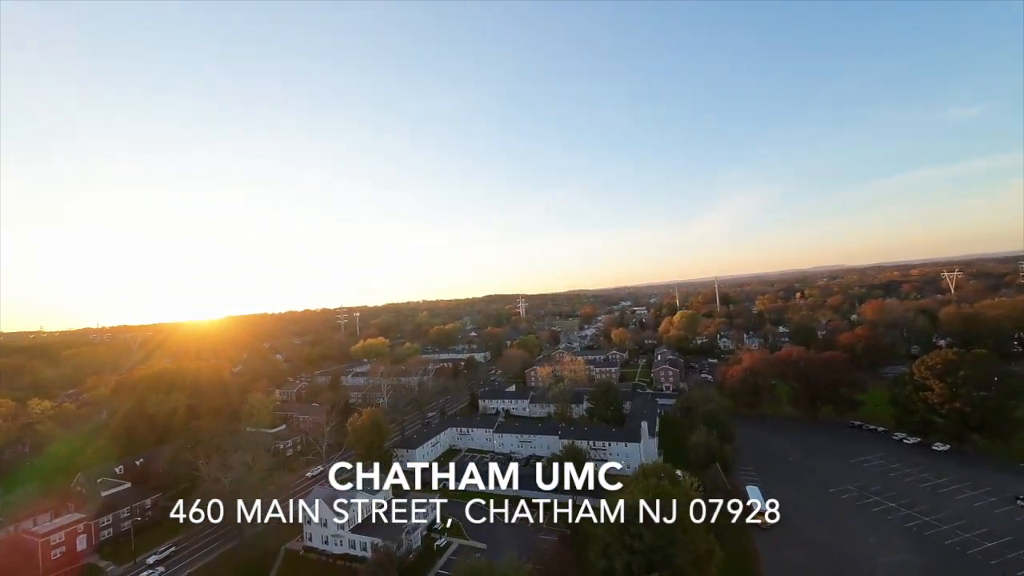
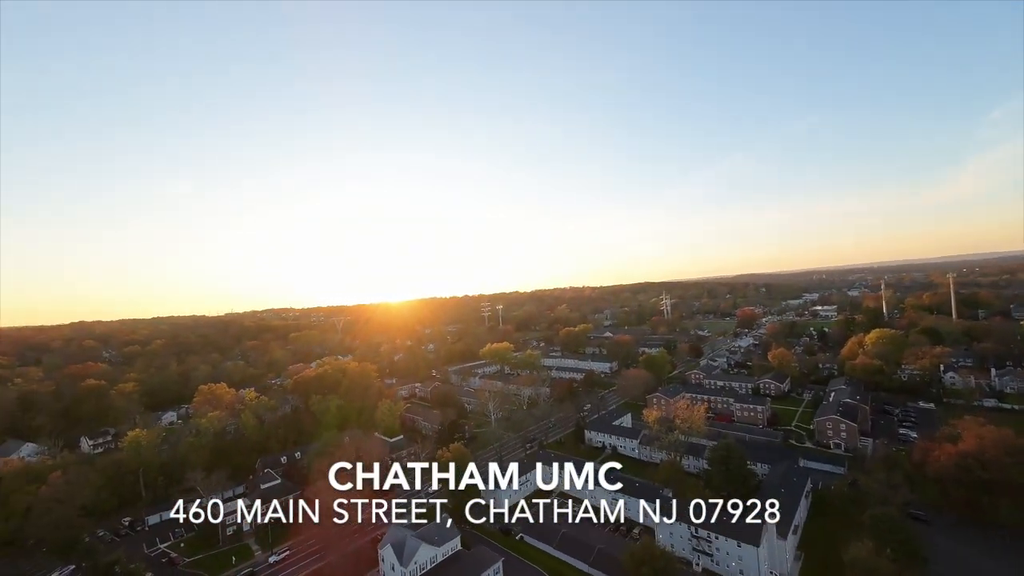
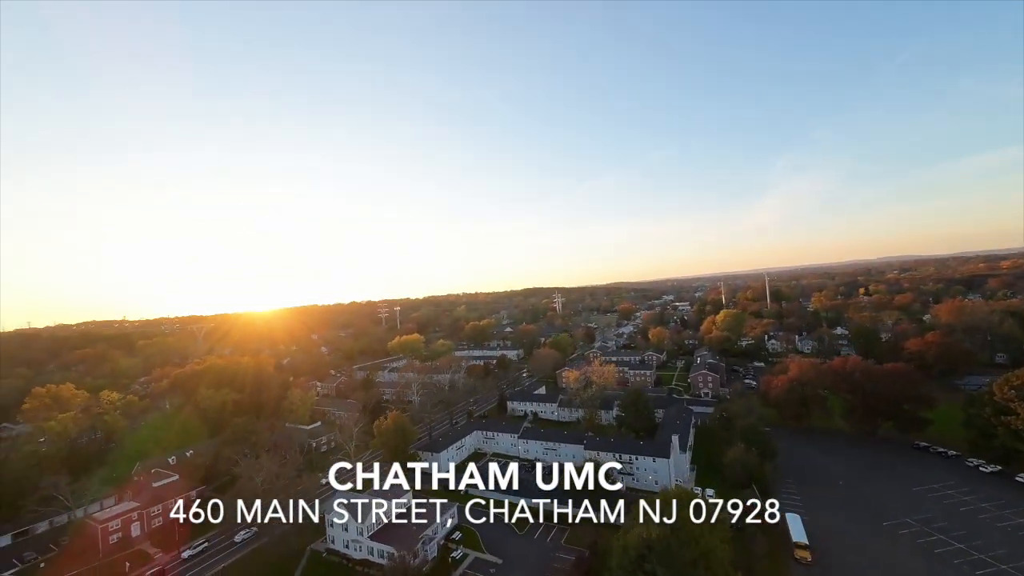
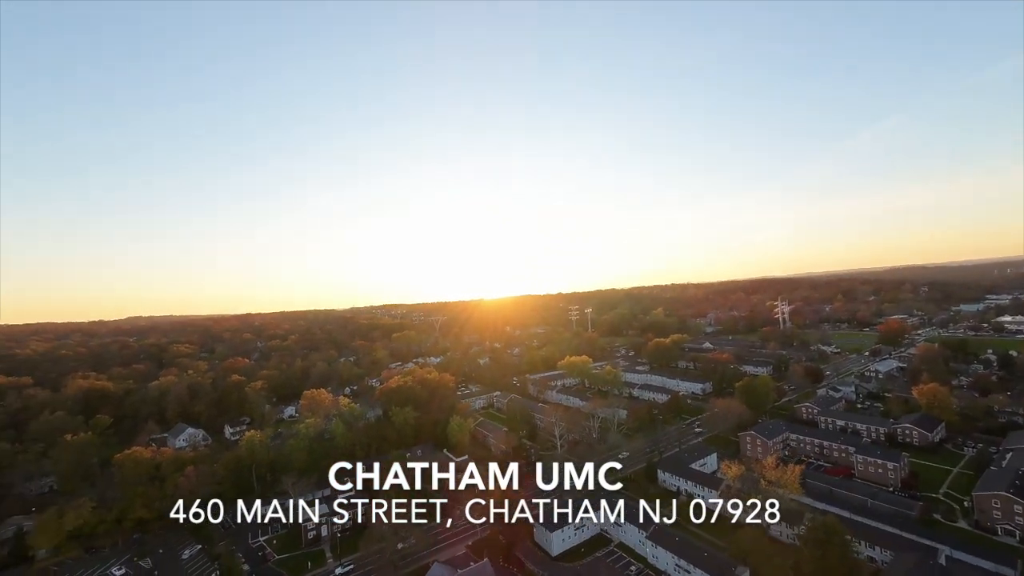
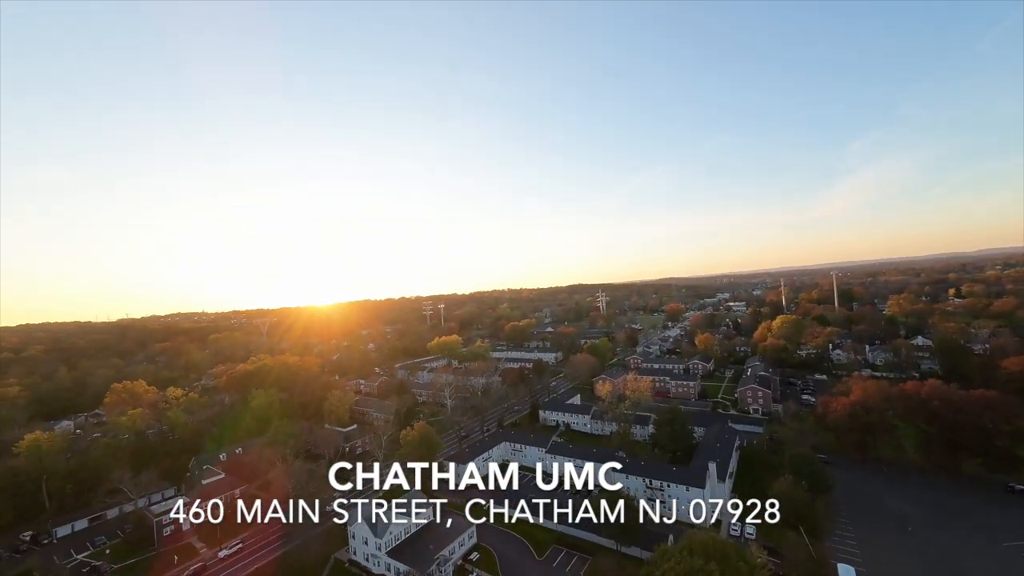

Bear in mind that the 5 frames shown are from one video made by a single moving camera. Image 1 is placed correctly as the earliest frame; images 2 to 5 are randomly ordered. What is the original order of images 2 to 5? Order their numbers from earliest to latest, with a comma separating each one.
3, 5, 2, 4
